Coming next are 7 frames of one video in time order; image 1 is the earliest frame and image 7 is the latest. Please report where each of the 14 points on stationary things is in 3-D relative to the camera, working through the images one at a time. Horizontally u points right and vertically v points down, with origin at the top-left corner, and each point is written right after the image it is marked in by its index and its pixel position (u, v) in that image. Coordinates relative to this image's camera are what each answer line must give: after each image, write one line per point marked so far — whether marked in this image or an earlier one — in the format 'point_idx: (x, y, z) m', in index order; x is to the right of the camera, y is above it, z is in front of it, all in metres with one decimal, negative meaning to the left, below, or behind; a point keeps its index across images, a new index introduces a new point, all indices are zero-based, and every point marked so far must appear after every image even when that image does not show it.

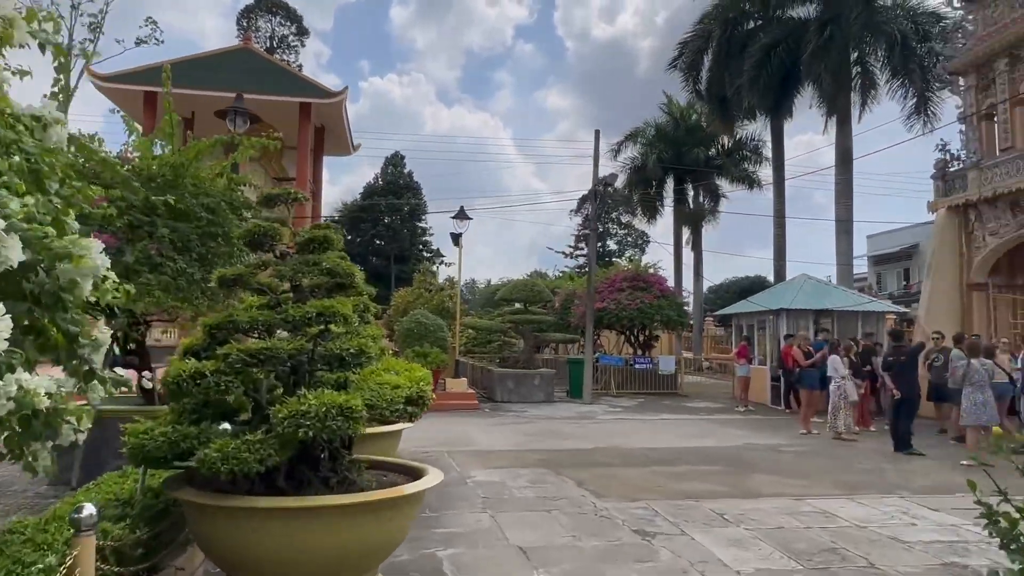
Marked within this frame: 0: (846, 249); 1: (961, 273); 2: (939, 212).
0: (+9.5, +1.1, +19.6) m
1: (+10.2, +0.3, +15.7) m
2: (+10.0, +1.8, +16.0) m
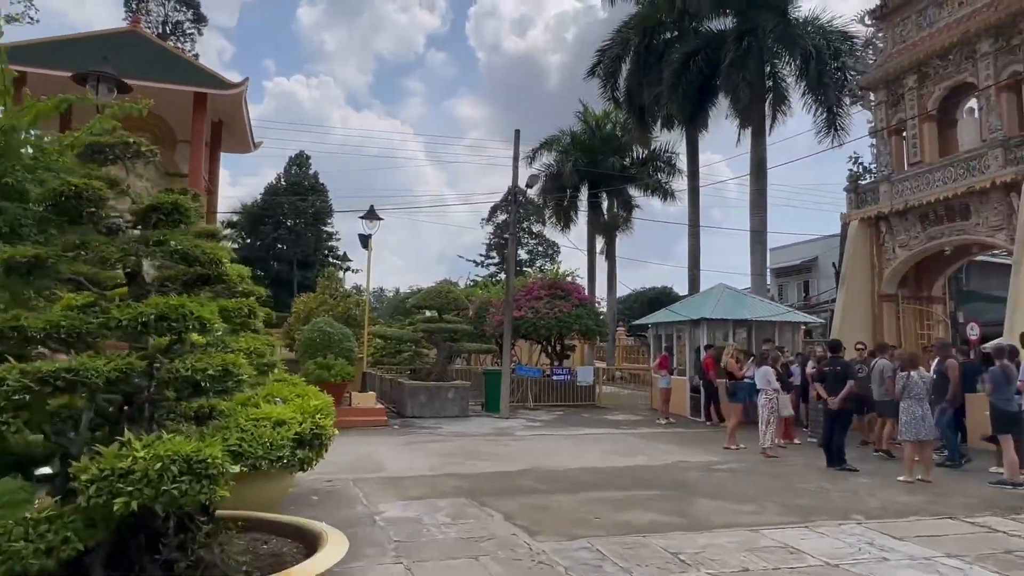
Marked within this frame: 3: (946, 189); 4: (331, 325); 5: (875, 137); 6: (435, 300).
0: (+7.1, +0.8, +19.7) m
1: (+8.3, +0.1, +15.9) m
2: (+8.1, +1.5, +16.2) m
3: (+8.7, +2.0, +13.9) m
4: (-4.1, -0.8, +15.6) m
5: (+8.6, +3.6, +16.4) m
6: (-1.9, -0.3, +16.9) m
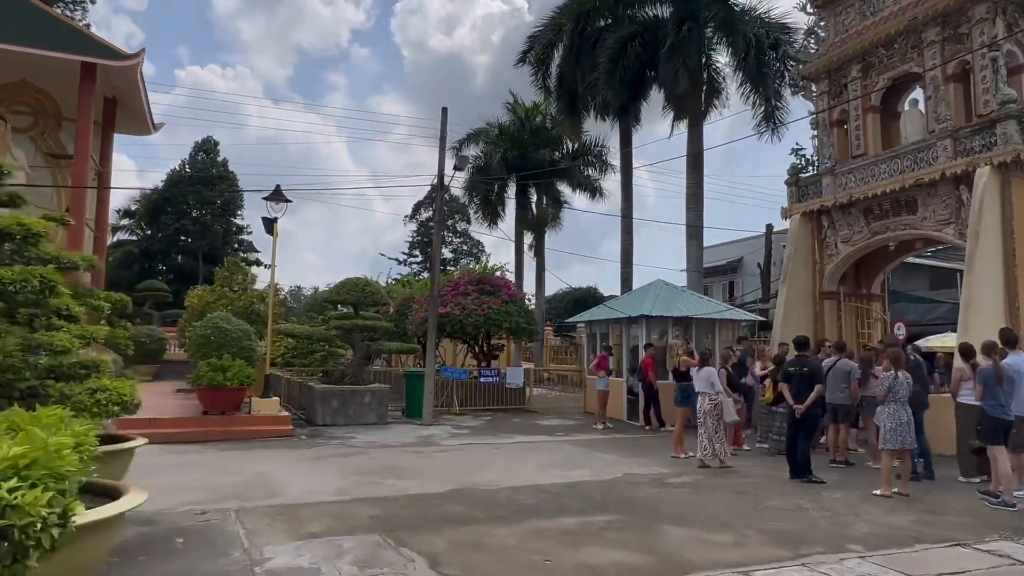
0: (+5.1, +0.9, +19.0) m
1: (+6.7, +0.2, +15.3) m
2: (+6.4, +1.6, +15.6) m
3: (+7.4, +2.1, +13.3) m
4: (-5.6, -0.6, +13.6) m
5: (+7.0, +3.7, +15.8) m
6: (-3.6, -0.1, +15.1) m
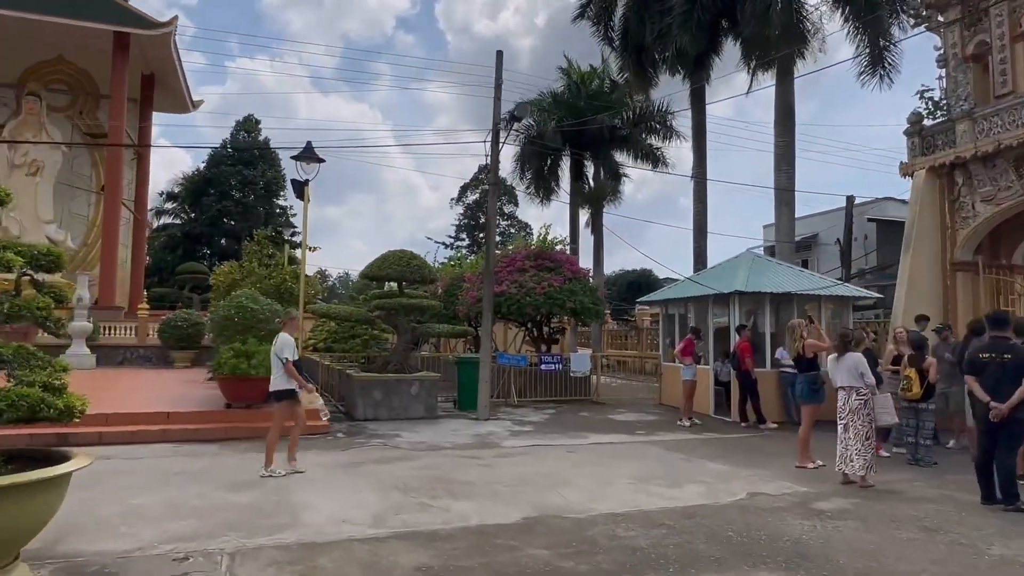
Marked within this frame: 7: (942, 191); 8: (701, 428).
0: (+6.6, +1.5, +16.5) m
1: (+8.0, +0.7, +12.7) m
2: (+7.7, +2.2, +13.0) m
3: (+8.5, +2.6, +10.7) m
4: (-4.4, -0.2, +11.9) m
5: (+8.2, +4.2, +13.2) m
6: (-2.3, +0.4, +13.2) m
7: (+8.0, +1.8, +12.8) m
8: (+3.2, -2.4, +11.7) m
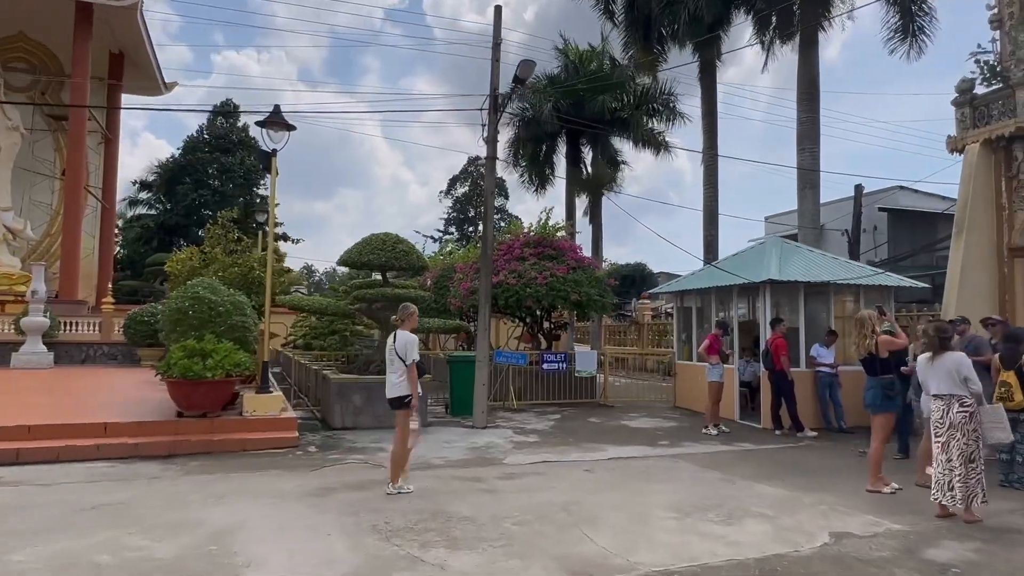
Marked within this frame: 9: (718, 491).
0: (+6.5, +1.7, +15.0) m
1: (+8.0, +0.9, +11.3) m
2: (+7.7, +2.4, +11.6) m
3: (+8.5, +2.8, +9.2) m
4: (-4.4, 0.0, +10.3) m
5: (+8.2, +4.4, +11.7) m
6: (-2.3, +0.6, +11.6) m
7: (+8.0, +2.0, +11.3) m
8: (+3.3, -2.2, +10.2) m
9: (+2.1, -2.0, +6.8) m
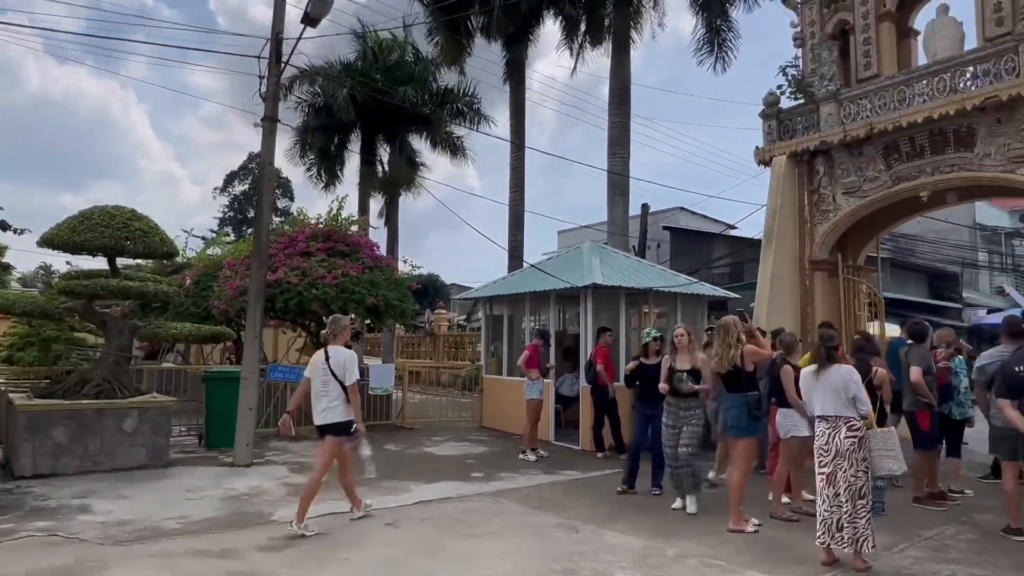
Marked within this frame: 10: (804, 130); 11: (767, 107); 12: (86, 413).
0: (+2.3, +1.5, +14.5) m
1: (+4.8, +0.7, +11.4) m
2: (+4.5, +2.2, +11.6) m
3: (+5.9, +2.6, +9.6) m
4: (-6.8, +0.1, +6.7) m
5: (+5.0, +4.2, +11.9) m
6: (-5.2, +0.7, +8.6) m
7: (+4.8, +1.8, +11.4) m
8: (+0.5, -2.3, +8.9) m
9: (+0.4, -2.0, +5.3) m
10: (+4.8, +2.6, +11.3) m
11: (+4.4, +3.1, +11.9) m
12: (-4.8, -1.4, +7.7) m
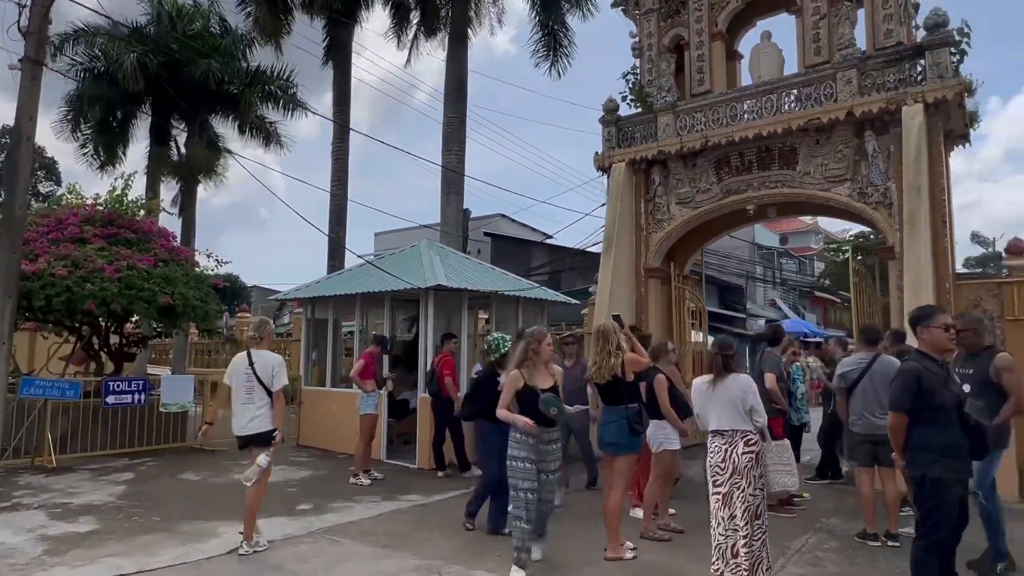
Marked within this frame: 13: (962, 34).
0: (-1.1, +1.4, +13.8) m
1: (+2.1, +0.6, +11.4) m
2: (+1.7, +2.1, +11.6) m
3: (+3.7, +2.4, +10.1) m
4: (-7.7, +0.3, +3.7) m
5: (+2.2, +4.1, +12.1) m
6: (-6.7, +0.8, +6.1) m
7: (+2.1, +1.7, +11.5) m
8: (-1.4, -2.3, +7.8) m
9: (-0.5, -1.9, +4.3) m
10: (+2.2, +2.5, +11.4) m
11: (+1.6, +3.0, +11.9) m
12: (-6.2, -1.2, +5.3) m
13: (+5.7, +3.2, +8.7) m
